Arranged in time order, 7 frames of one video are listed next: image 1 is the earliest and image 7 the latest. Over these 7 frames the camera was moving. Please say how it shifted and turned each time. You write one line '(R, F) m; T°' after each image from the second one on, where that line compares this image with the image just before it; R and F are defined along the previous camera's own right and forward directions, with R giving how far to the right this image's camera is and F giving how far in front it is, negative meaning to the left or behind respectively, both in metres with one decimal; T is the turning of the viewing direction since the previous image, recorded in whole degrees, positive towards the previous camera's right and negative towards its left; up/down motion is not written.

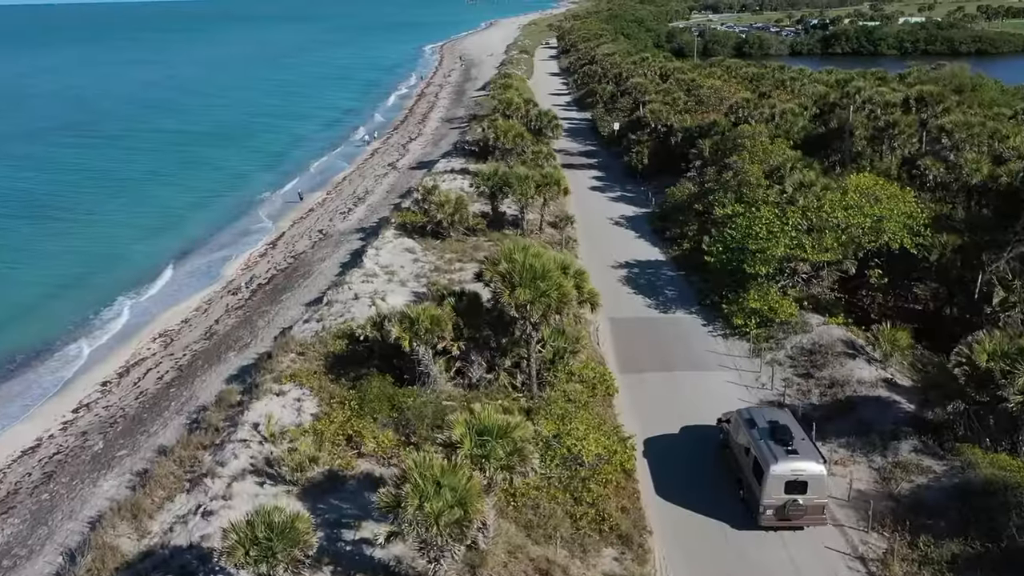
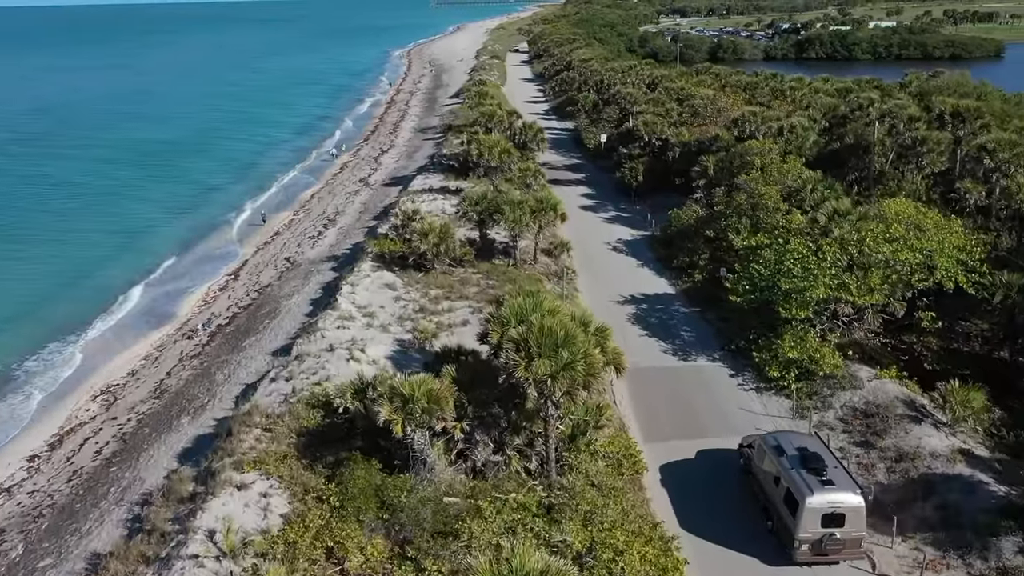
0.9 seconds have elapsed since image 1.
(-1.0, +4.0) m; +2°
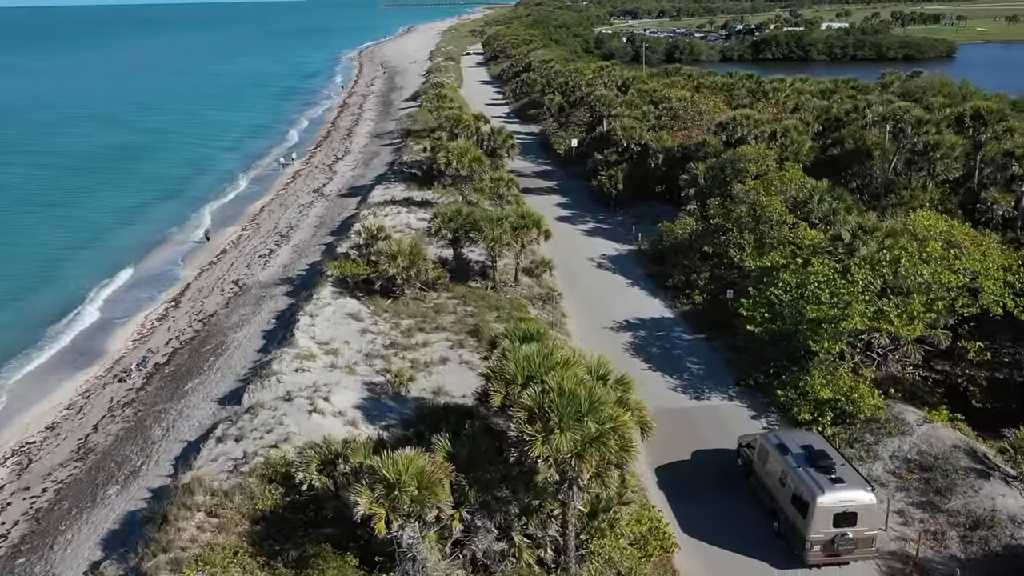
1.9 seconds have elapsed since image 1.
(-0.9, +3.6) m; +3°
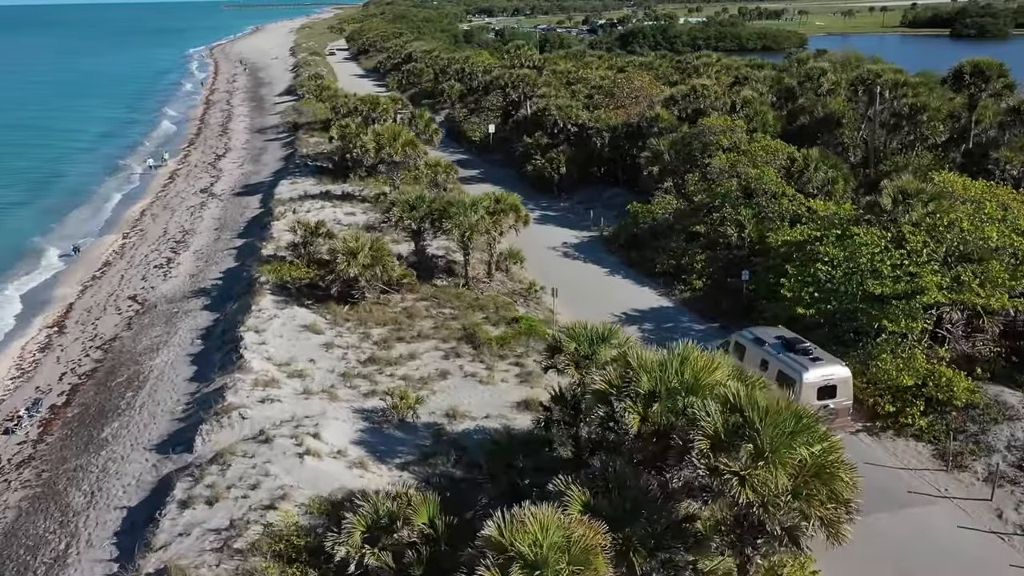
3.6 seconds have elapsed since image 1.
(-3.6, +4.5) m; +10°
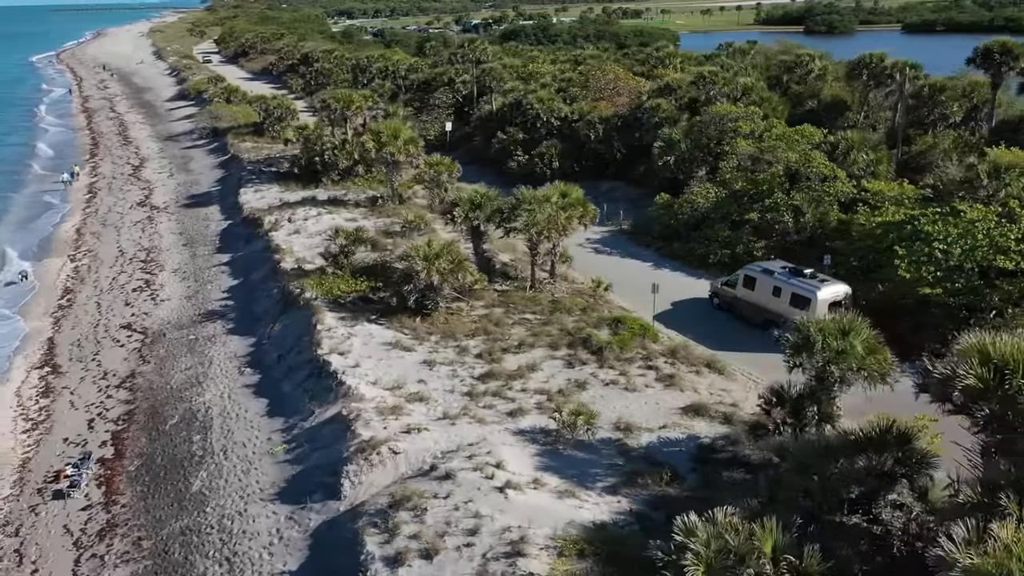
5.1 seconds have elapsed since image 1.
(-6.1, +2.3) m; +9°
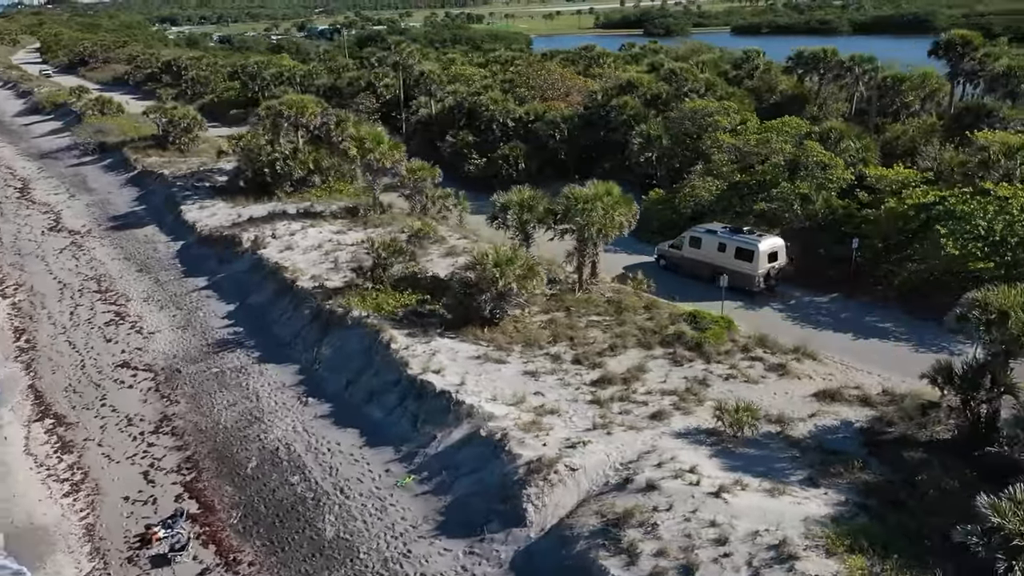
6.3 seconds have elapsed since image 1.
(-5.9, +1.4) m; +11°
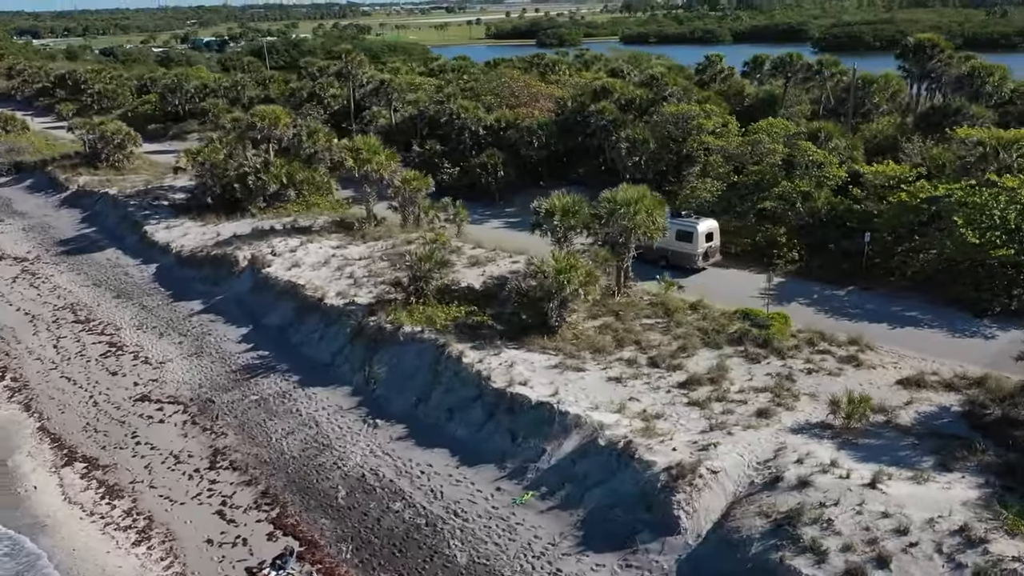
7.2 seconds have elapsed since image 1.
(-4.3, +0.7) m; +8°
